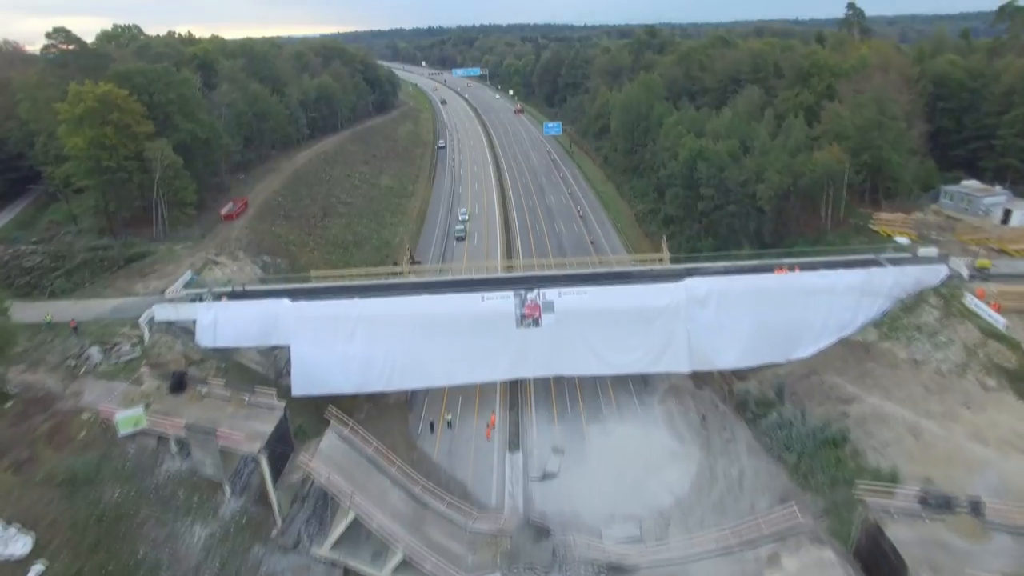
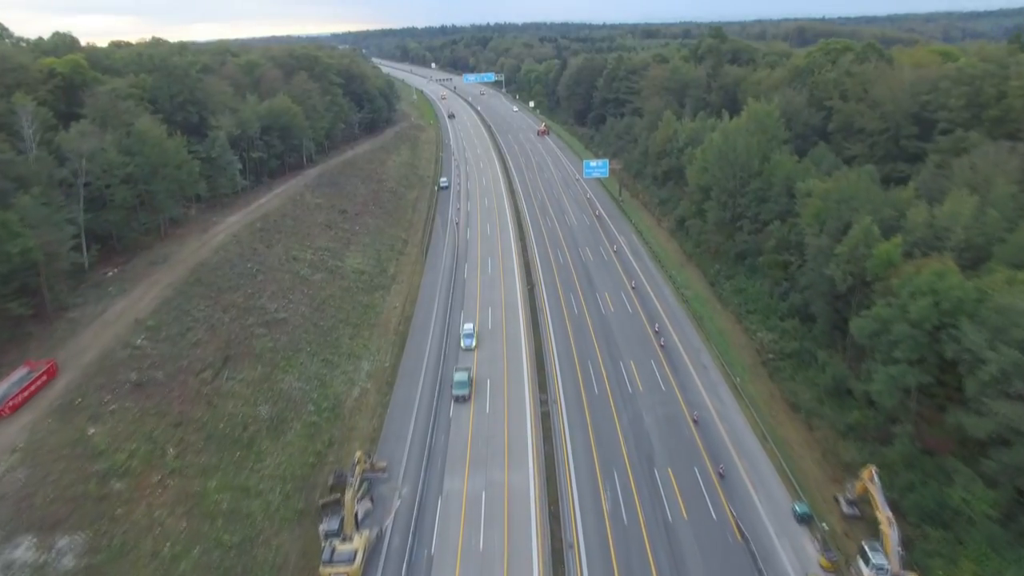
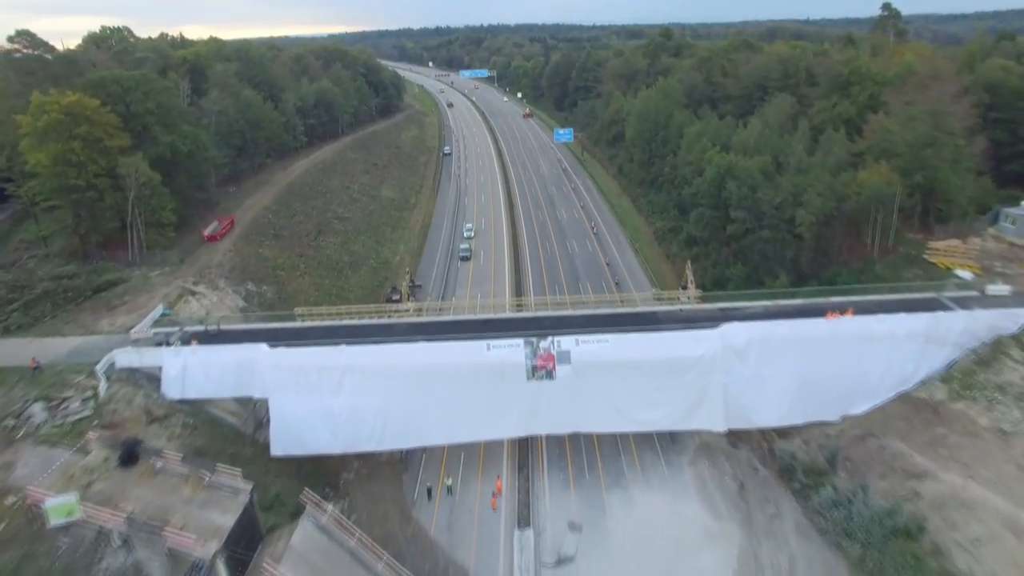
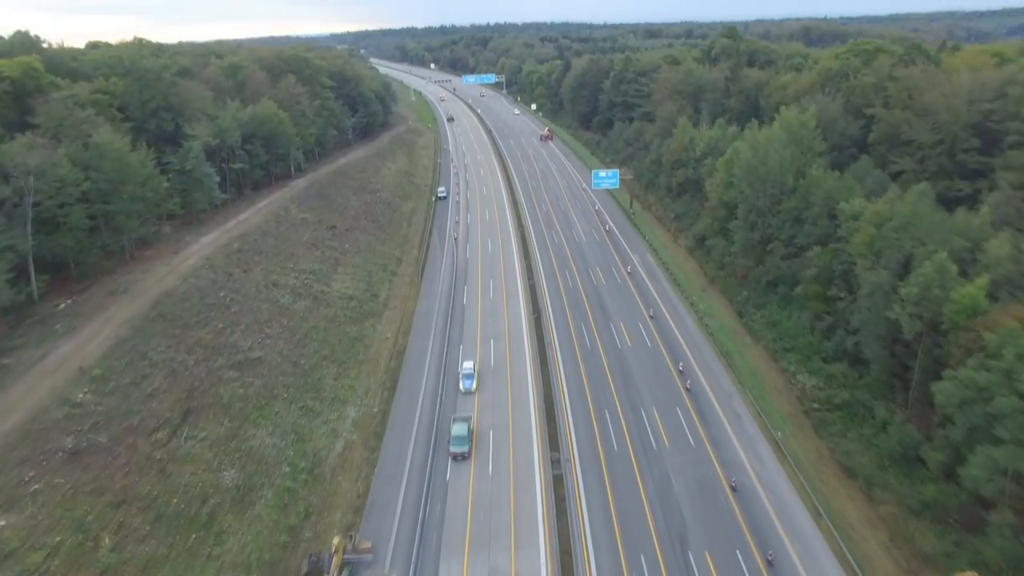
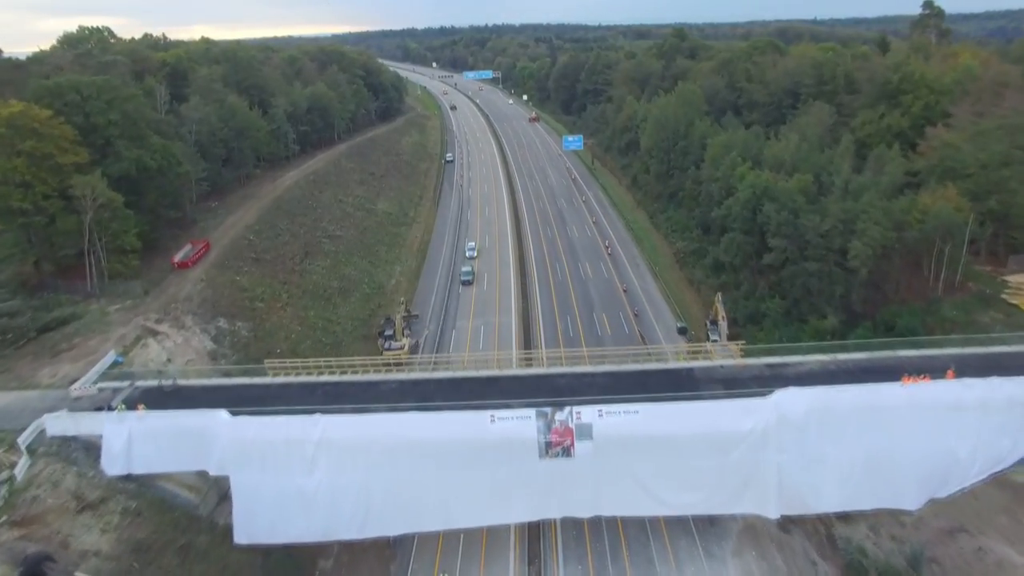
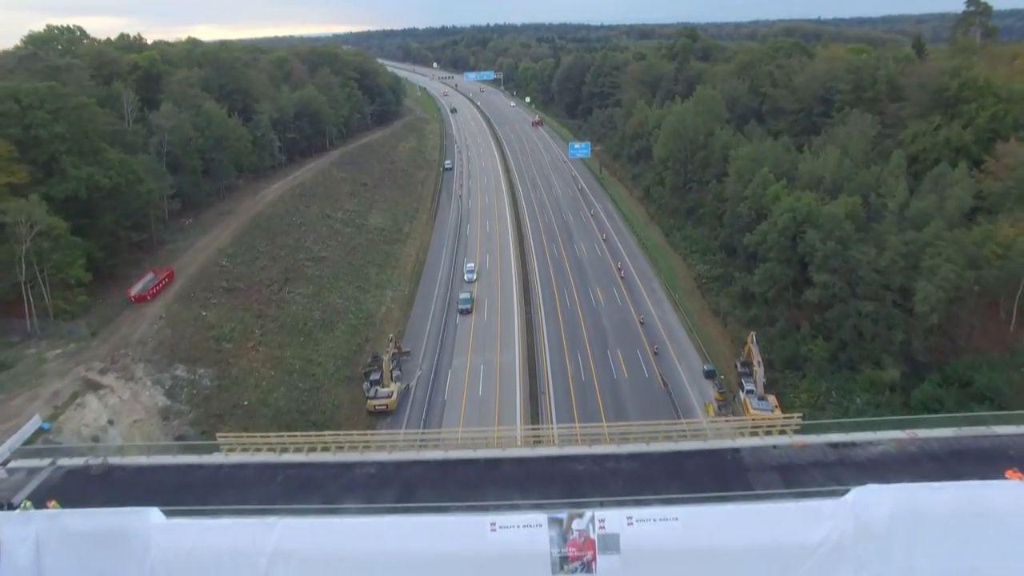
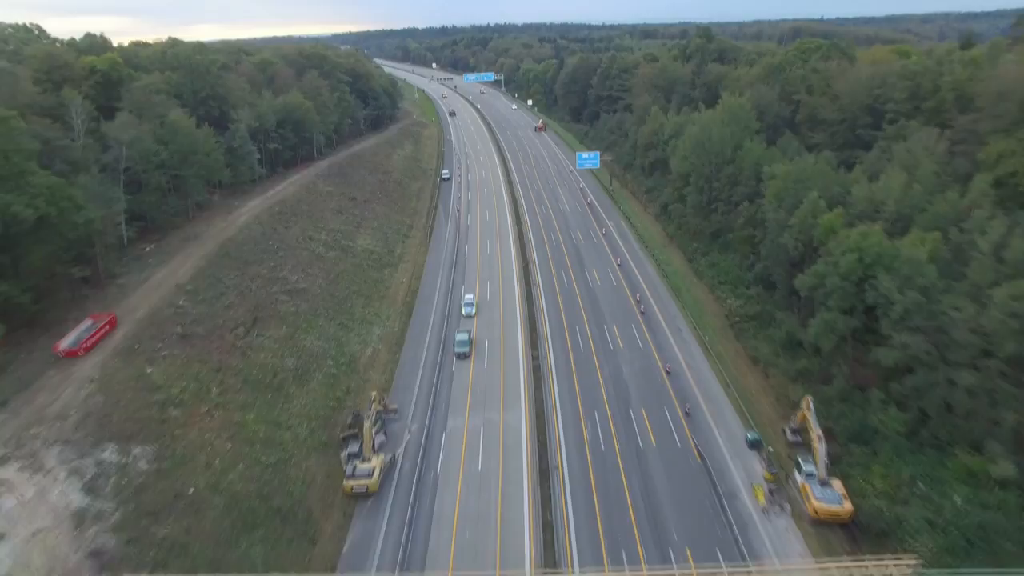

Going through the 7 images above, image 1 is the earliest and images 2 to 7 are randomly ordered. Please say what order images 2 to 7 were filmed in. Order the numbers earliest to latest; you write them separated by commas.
3, 5, 6, 7, 2, 4
